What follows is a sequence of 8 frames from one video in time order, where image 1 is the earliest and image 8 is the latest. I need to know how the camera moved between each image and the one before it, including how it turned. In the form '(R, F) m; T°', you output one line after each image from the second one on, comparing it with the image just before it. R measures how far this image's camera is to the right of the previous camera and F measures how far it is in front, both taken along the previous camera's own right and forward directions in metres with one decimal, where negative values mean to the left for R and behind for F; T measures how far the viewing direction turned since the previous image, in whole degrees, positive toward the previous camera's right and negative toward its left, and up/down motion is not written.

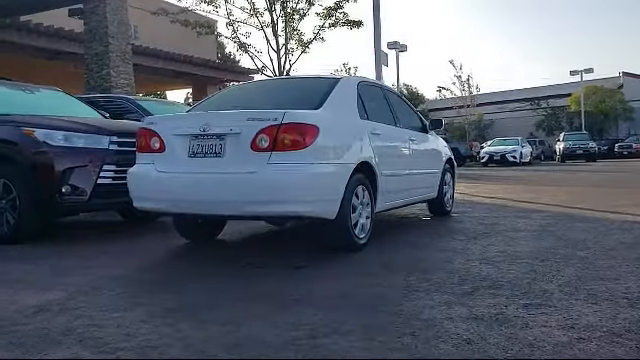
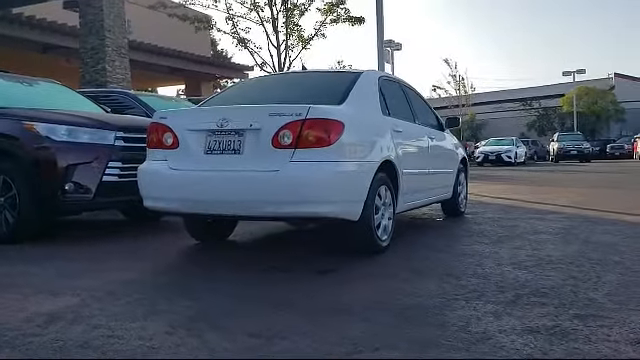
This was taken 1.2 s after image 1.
(-0.3, +0.3) m; +1°
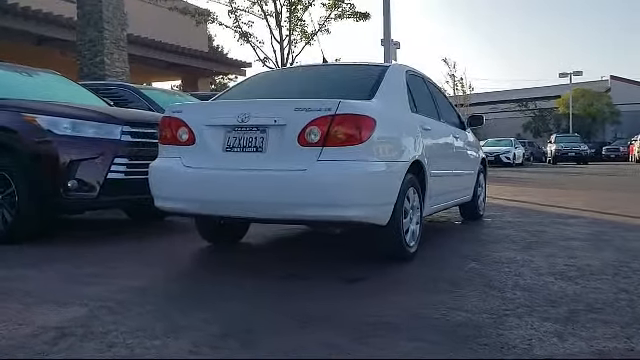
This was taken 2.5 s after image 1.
(-0.3, +0.4) m; +1°
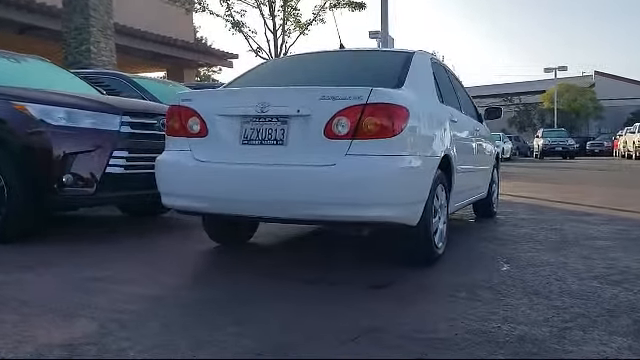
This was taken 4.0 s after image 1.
(-0.3, +0.4) m; +2°
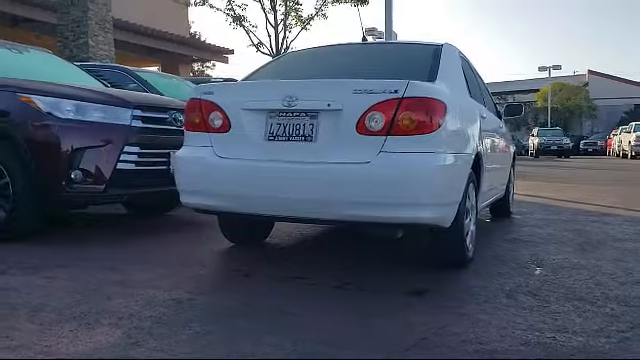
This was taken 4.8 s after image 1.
(-0.2, +0.2) m; +1°
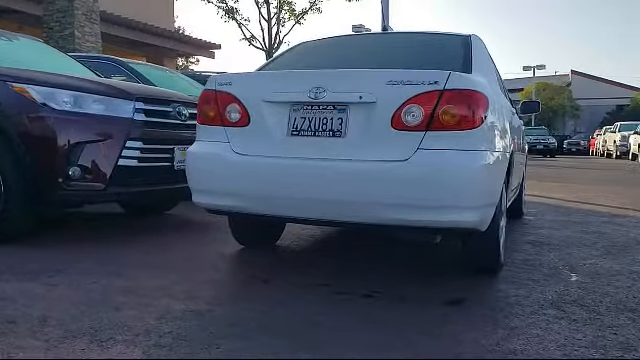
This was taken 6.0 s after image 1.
(-0.3, +0.3) m; +2°
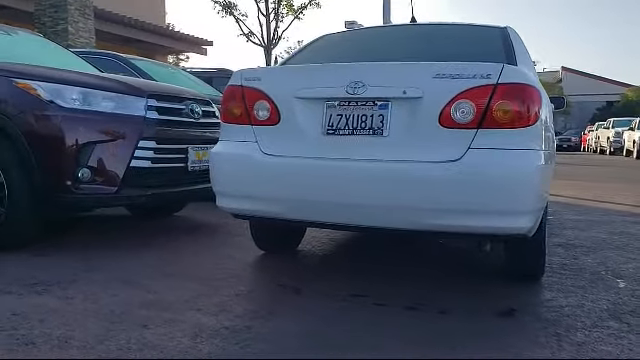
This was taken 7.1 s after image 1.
(-0.3, +0.3) m; +1°
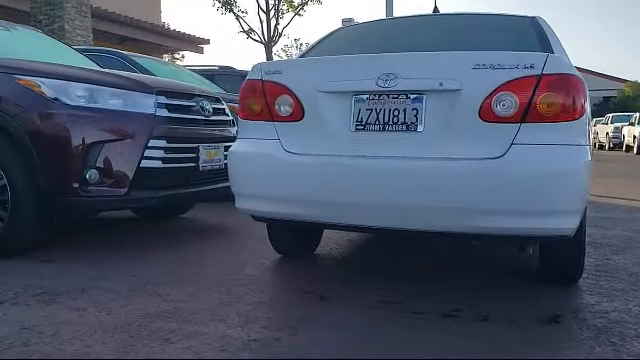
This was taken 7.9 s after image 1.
(-0.2, +0.2) m; 0°
